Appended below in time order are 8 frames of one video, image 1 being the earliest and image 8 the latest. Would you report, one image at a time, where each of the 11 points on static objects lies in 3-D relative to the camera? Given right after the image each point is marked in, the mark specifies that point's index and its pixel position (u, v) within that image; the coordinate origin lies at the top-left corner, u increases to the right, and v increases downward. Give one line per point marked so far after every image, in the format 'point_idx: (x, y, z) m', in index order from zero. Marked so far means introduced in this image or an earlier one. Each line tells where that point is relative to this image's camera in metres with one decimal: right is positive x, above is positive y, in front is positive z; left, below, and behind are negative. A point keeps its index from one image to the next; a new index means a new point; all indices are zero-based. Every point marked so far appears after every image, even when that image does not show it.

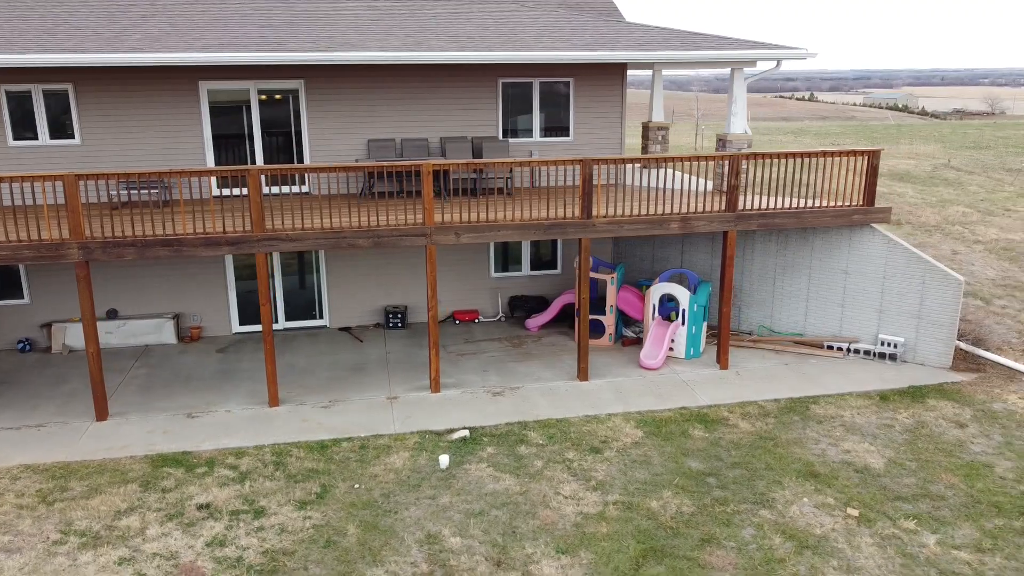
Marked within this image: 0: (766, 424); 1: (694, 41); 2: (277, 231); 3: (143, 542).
0: (+2.8, -1.5, +9.0) m
1: (+2.5, +3.5, +11.6) m
2: (-2.6, +0.6, +9.0) m
3: (-3.2, -2.1, +6.9) m
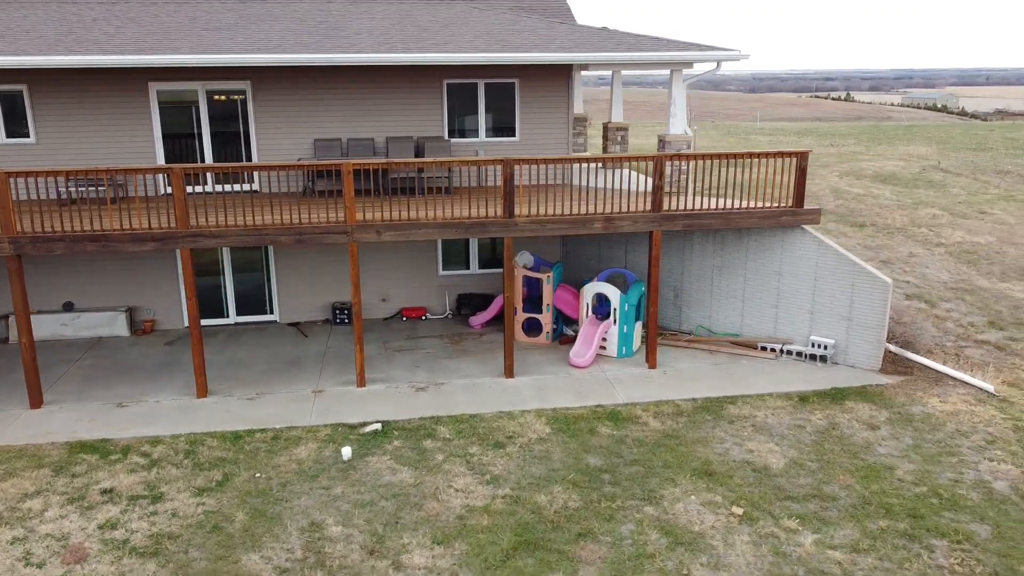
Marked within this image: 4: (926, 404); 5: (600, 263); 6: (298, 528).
0: (+1.8, -1.5, +9.1) m
1: (+1.7, +3.5, +11.7) m
2: (-3.5, +0.7, +9.3) m
3: (-4.2, -2.1, +7.2) m
4: (+4.8, -1.4, +9.5) m
5: (+1.4, +0.4, +12.4) m
6: (-1.9, -2.1, +7.2) m
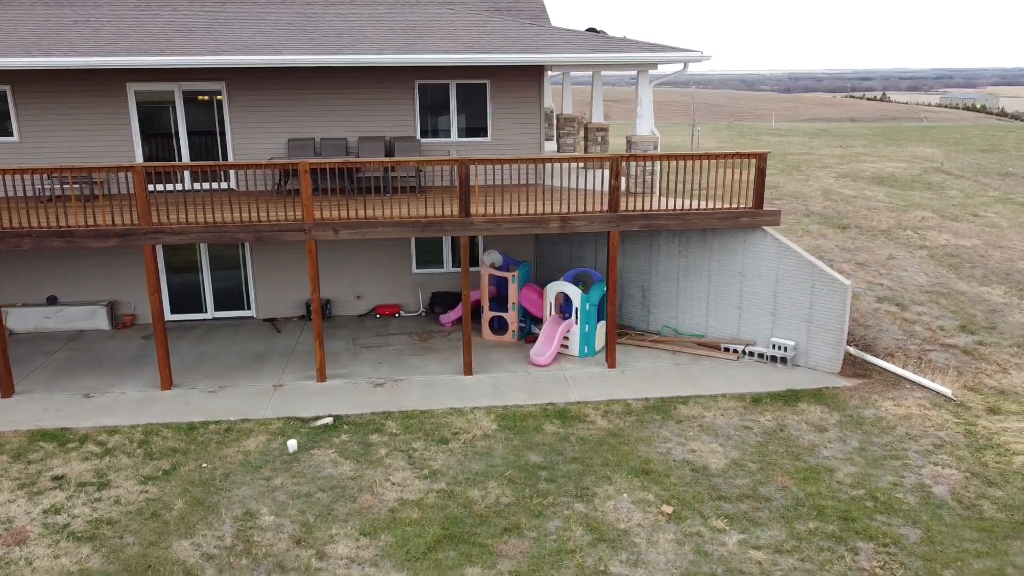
0: (+1.2, -1.5, +9.2) m
1: (+1.2, +3.5, +11.7) m
2: (-4.1, +0.7, +9.6) m
3: (-4.9, -2.0, +7.5) m
4: (+4.3, -1.4, +9.5) m
5: (+0.9, +0.4, +12.5) m
6: (-2.6, -2.1, +7.4) m
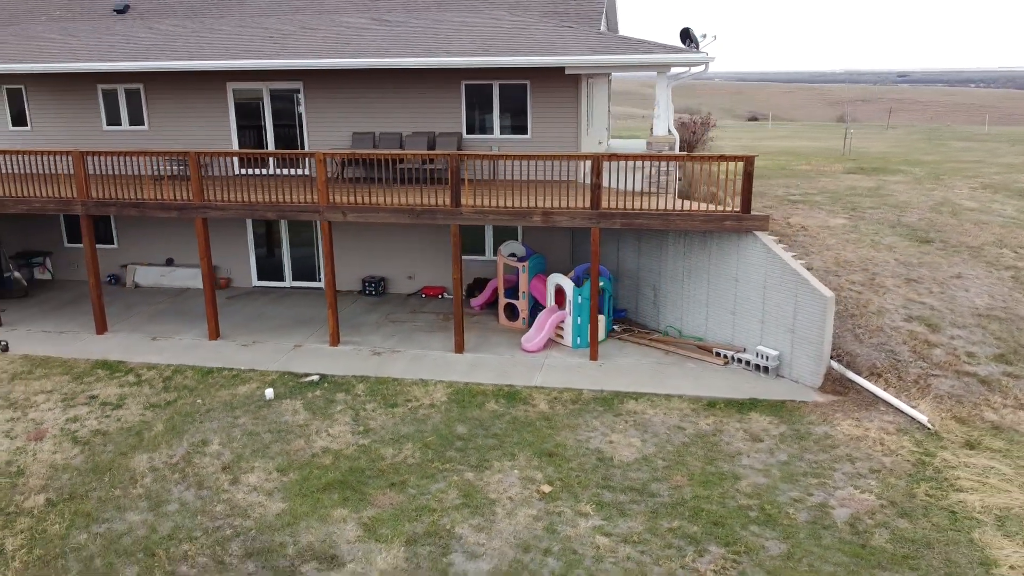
0: (+0.6, -1.4, +9.6) m
1: (+1.7, +3.6, +12.0) m
2: (-4.2, +1.2, +11.4) m
3: (-5.8, -1.5, +9.7) m
4: (+3.6, -1.5, +9.0) m
5: (+1.4, +0.5, +12.9) m
6: (-3.6, -1.7, +9.0) m
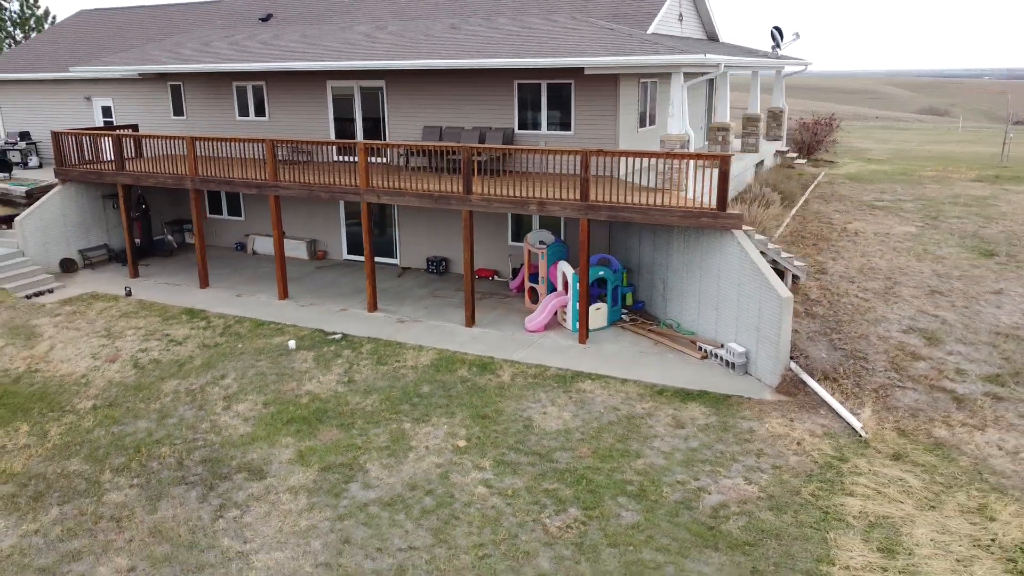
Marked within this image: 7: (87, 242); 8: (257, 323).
0: (+0.1, -1.2, +10.5) m
1: (+2.2, +3.7, +12.5) m
2: (-3.9, +1.8, +13.5) m
3: (-6.0, -0.8, +12.3) m
4: (+2.8, -1.5, +9.2) m
5: (+1.9, +0.6, +13.4) m
6: (-4.1, -1.2, +11.0) m
7: (-8.7, +0.9, +16.7) m
8: (-4.1, -0.6, +13.0) m
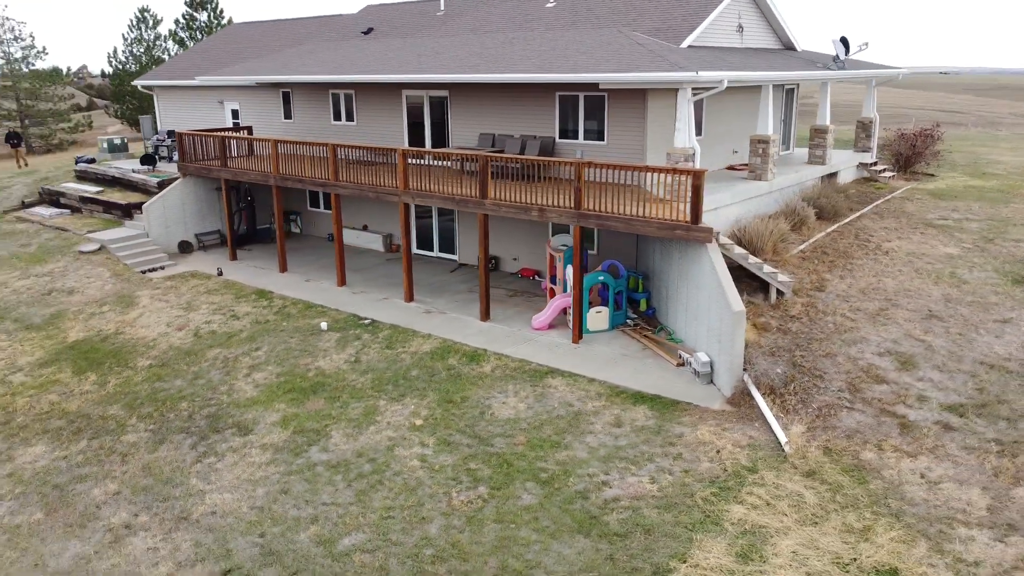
0: (-0.2, -1.2, +11.4) m
1: (+2.5, +3.6, +12.9) m
2: (-3.2, +2.0, +15.2) m
3: (-5.7, -0.4, +14.5) m
4: (+2.2, -1.7, +9.5) m
5: (+2.3, +0.5, +13.9) m
6: (-4.2, -0.9, +12.9) m
7: (-7.4, +1.4, +19.3) m
8: (-3.7, -0.3, +14.8) m
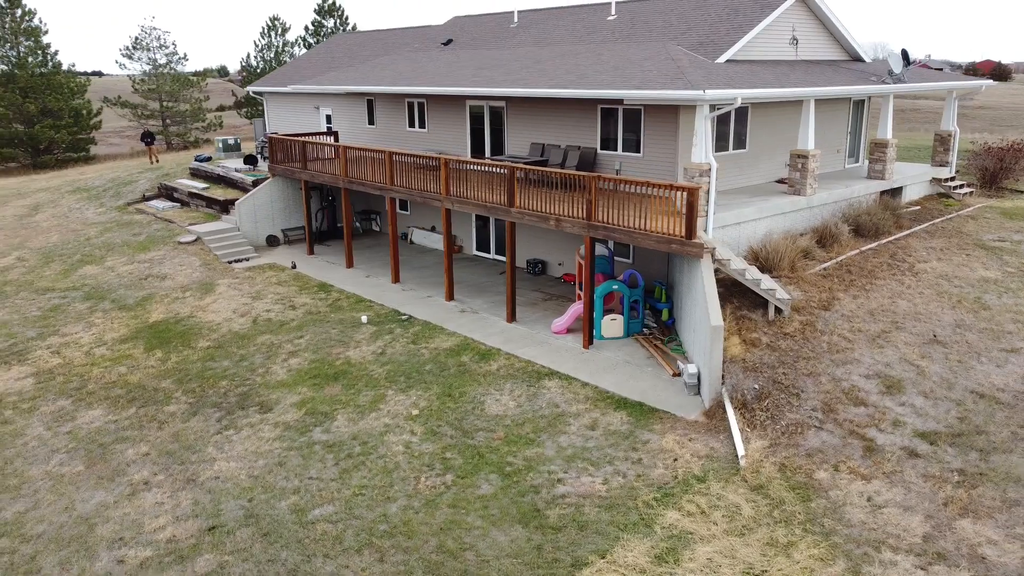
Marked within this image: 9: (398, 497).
0: (-0.1, -1.3, +12.1) m
1: (+3.0, +3.4, +13.1) m
2: (-2.4, +2.0, +16.4) m
3: (-5.0, -0.3, +16.1) m
4: (+1.9, -1.8, +9.9) m
5: (+2.7, +0.3, +14.2) m
6: (-3.8, -0.8, +14.2) m
7: (-5.8, +1.7, +21.1) m
8: (-3.0, -0.2, +16.0) m
9: (-1.3, -2.4, +9.3) m
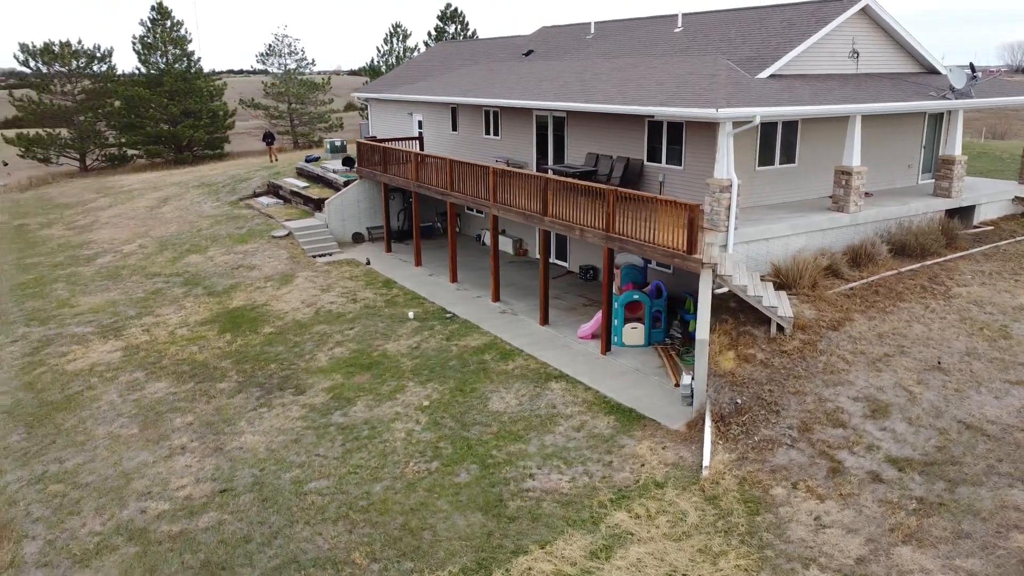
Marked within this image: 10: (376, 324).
0: (+0.1, -1.3, +12.9) m
1: (+3.5, +3.2, +13.3) m
2: (-1.3, +2.1, +17.4) m
3: (-4.0, -0.1, +17.6) m
4: (+1.6, -2.0, +10.4) m
5: (+3.3, +0.1, +14.4) m
6: (-3.2, -0.7, +15.5) m
7: (-3.9, +1.8, +22.7) m
8: (-2.1, -0.2, +17.2) m
9: (-1.6, -2.4, +10.2) m
10: (-2.6, -0.7, +15.6) m
